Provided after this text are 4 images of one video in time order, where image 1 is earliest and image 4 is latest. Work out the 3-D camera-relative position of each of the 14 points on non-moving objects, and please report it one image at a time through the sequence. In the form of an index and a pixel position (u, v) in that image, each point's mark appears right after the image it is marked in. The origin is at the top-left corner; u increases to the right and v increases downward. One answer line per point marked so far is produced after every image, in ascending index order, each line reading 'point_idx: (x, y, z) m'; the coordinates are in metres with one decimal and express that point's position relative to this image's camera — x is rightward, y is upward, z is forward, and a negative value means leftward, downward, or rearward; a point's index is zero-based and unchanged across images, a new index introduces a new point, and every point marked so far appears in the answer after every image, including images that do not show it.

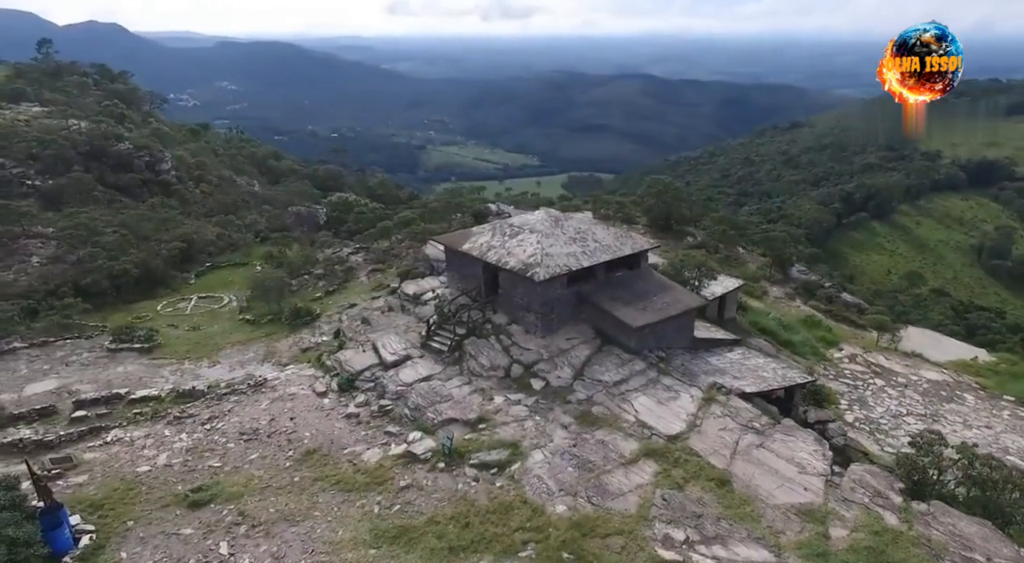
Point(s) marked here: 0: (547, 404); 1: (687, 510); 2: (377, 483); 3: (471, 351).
0: (+0.8, -2.3, +11.7) m
1: (+2.8, -3.4, +9.3) m
2: (-2.1, -3.2, +10.0) m
3: (-0.8, -1.5, +13.1) m
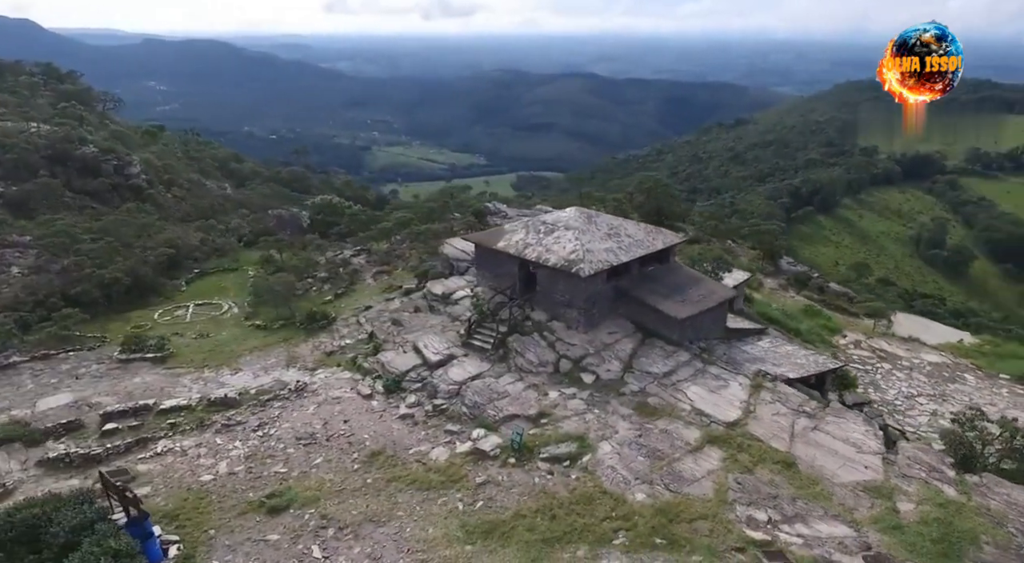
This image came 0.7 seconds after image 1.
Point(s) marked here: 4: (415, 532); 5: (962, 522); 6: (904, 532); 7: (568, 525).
0: (+1.9, -2.2, +11.9) m
1: (+4.0, -3.2, +9.7) m
2: (-0.9, -3.2, +10.0) m
3: (+0.2, -1.4, +13.2) m
4: (-1.3, -3.6, +8.9) m
5: (+6.8, -3.6, +9.1) m
6: (+5.9, -3.6, +9.0) m
7: (+0.9, -3.5, +9.0) m
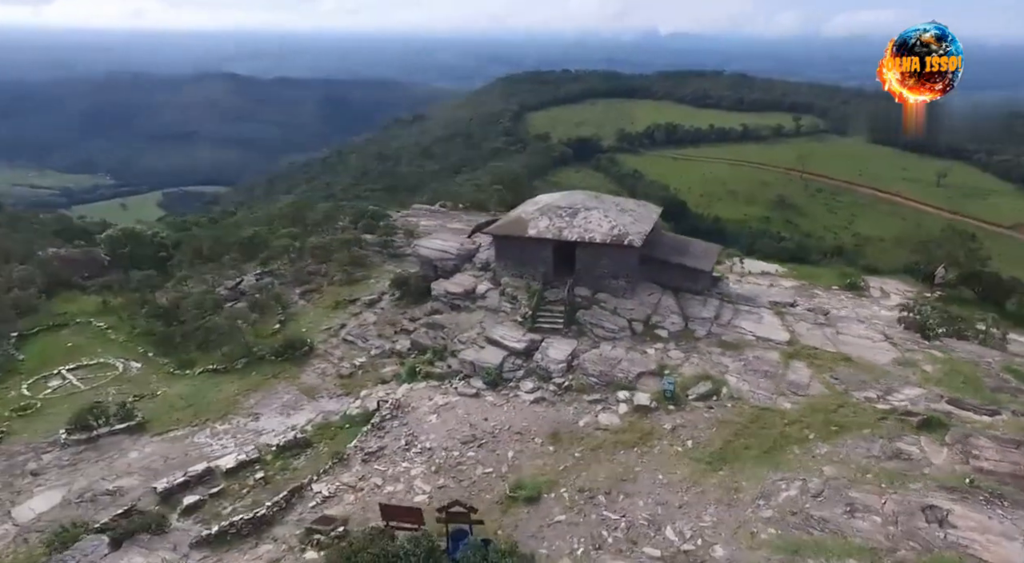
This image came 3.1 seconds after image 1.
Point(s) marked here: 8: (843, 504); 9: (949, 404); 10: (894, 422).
0: (+3.9, -1.4, +13.8) m
1: (+7.0, -2.0, +12.7) m
2: (+2.4, -2.7, +11.0) m
3: (+1.8, -0.9, +14.3) m
4: (+2.5, -3.1, +9.8) m
5: (+9.7, -1.9, +13.3) m
6: (+9.0, -2.1, +12.9) m
7: (+4.5, -2.7, +10.8) m
8: (+5.0, -3.3, +9.2) m
9: (+8.5, -2.4, +12.1) m
10: (+7.0, -2.5, +11.2) m
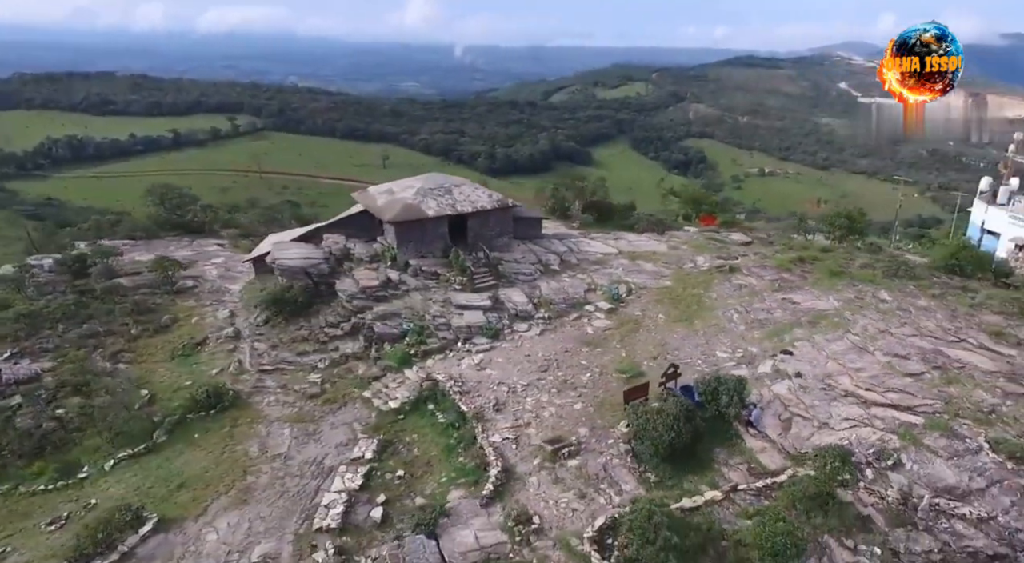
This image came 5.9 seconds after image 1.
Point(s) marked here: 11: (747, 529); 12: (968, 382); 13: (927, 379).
0: (+2.0, +0.4, +18.3) m
1: (+5.1, +0.6, +19.4) m
2: (+3.0, -1.0, +15.3) m
3: (0.0, +0.2, +17.2) m
4: (+3.9, -1.2, +14.5) m
5: (+6.6, +1.3, +21.7) m
6: (+6.4, +1.0, +20.8) m
7: (+4.6, -0.5, +16.5) m
8: (+6.2, -0.7, +15.6) m
9: (+6.7, +0.7, +20.0) m
10: (+6.1, +0.3, +18.4) m
11: (+3.2, -3.4, +8.4) m
12: (+9.2, -2.0, +12.6) m
13: (+8.3, -2.0, +12.5) m
